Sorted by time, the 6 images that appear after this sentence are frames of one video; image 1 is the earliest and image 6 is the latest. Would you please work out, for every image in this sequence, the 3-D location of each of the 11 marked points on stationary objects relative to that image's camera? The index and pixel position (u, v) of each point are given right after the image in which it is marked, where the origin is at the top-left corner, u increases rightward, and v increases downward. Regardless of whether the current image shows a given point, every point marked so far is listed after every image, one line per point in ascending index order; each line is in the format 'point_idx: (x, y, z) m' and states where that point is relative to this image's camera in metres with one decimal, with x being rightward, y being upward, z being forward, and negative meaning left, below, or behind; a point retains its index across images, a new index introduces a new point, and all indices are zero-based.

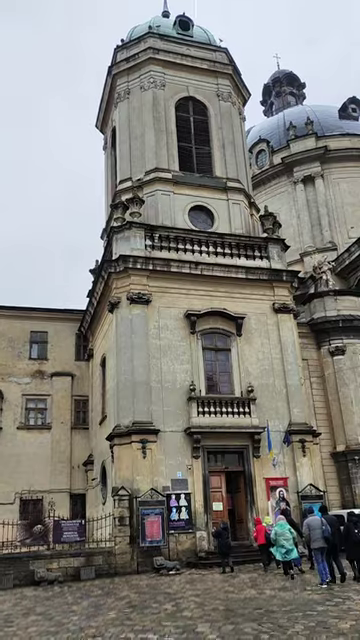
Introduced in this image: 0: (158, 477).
0: (-0.7, -5.3, +19.0) m
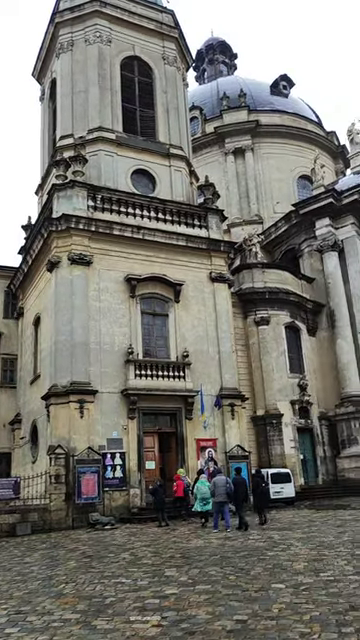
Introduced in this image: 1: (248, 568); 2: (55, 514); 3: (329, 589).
0: (-2.9, -4.0, +19.4) m
1: (+1.1, -3.9, +8.9) m
2: (-4.0, -6.2, +17.8) m
3: (+1.9, -3.5, +7.3) m
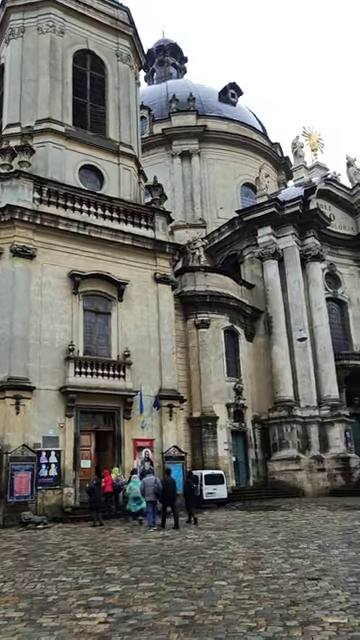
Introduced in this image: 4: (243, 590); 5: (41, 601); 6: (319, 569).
0: (-5.1, -3.8, +18.9) m
1: (+0.2, -4.0, +9.0) m
2: (-6.0, -5.9, +17.2) m
3: (+1.2, -3.5, +7.5) m
4: (+0.8, -3.5, +7.2) m
5: (-1.7, -3.5, +7.0) m
6: (+2.1, -3.7, +8.4) m
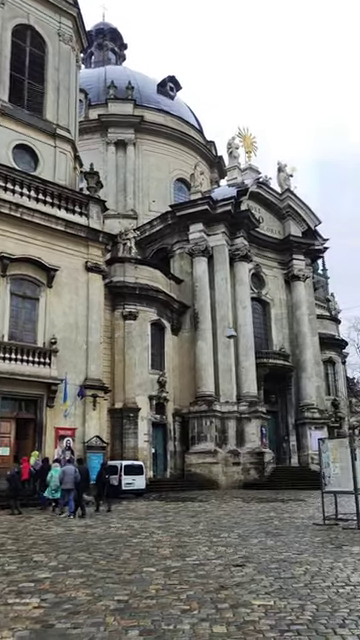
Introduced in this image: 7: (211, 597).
0: (-7.6, -3.2, +18.2) m
1: (-1.0, -3.8, +9.2) m
2: (-8.4, -5.3, +16.5) m
3: (+0.2, -3.5, +7.8) m
4: (-0.1, -3.4, +7.5) m
5: (-2.6, -3.3, +6.9) m
6: (+1.0, -3.7, +8.8) m
7: (+0.3, -3.1, +6.3) m
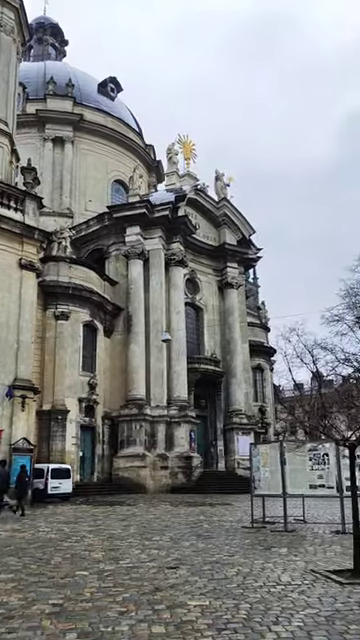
0: (-9.7, -3.0, +17.2) m
1: (-2.1, -3.8, +9.0) m
2: (-10.4, -5.0, +15.3) m
3: (-0.7, -3.5, +7.7) m
4: (-1.0, -3.4, +7.4) m
5: (-3.4, -3.2, +6.5) m
6: (-0.1, -3.8, +8.9) m
7: (-0.4, -3.1, +6.3) m
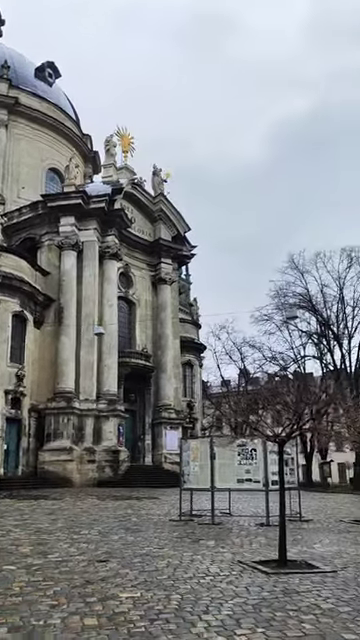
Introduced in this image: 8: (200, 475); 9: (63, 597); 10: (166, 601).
0: (-11.7, -2.4, +15.9) m
1: (-3.2, -3.6, +8.7) m
2: (-12.2, -4.4, +14.0) m
3: (-1.6, -3.4, +7.7) m
4: (-1.9, -3.3, +7.3) m
5: (-4.1, -3.0, +6.1) m
6: (-1.2, -3.7, +8.9) m
7: (-1.2, -3.1, +6.3) m
8: (+0.5, -3.8, +13.7) m
9: (-1.3, -3.0, +6.1) m
10: (-0.1, -3.0, +6.0) m
